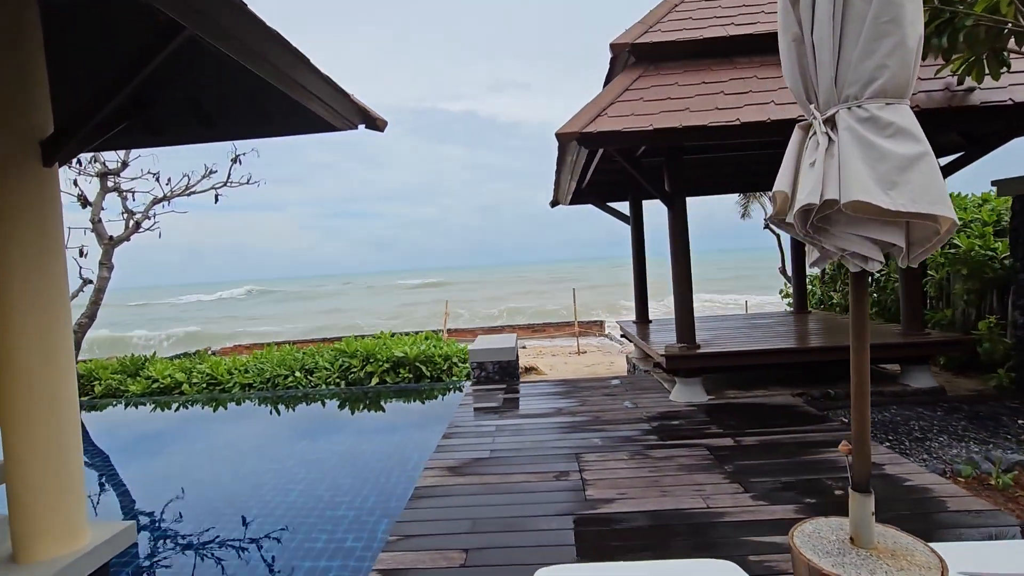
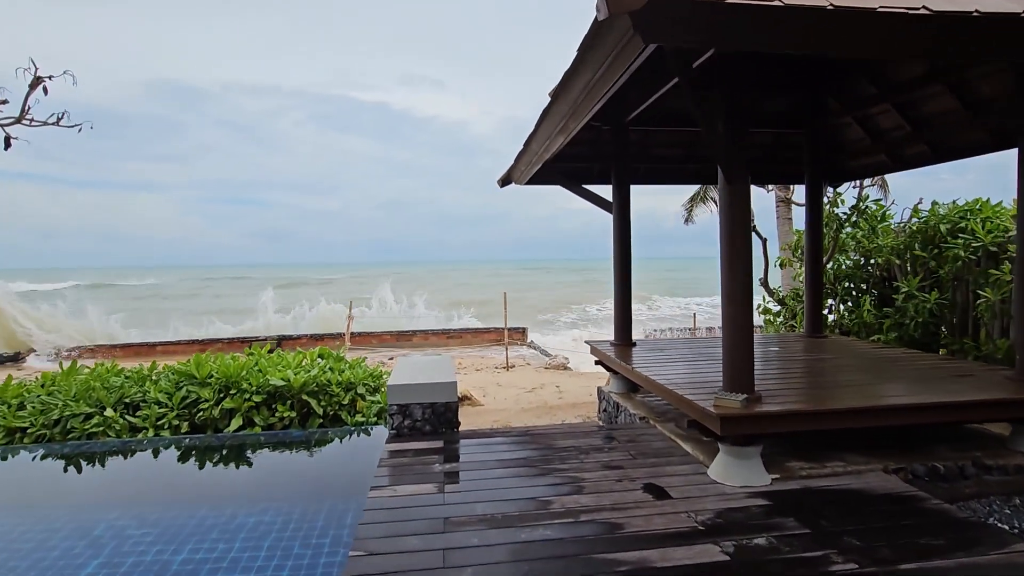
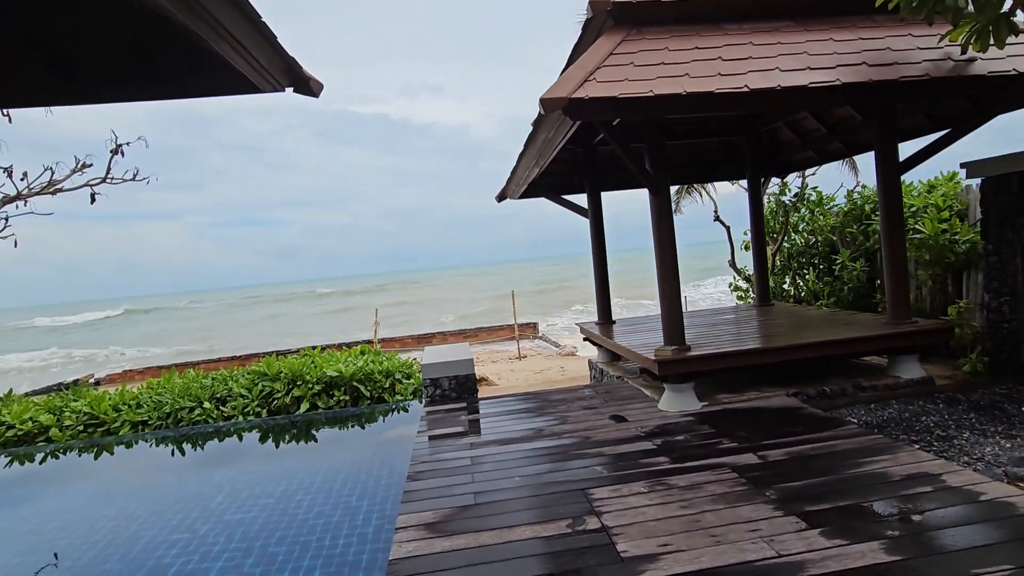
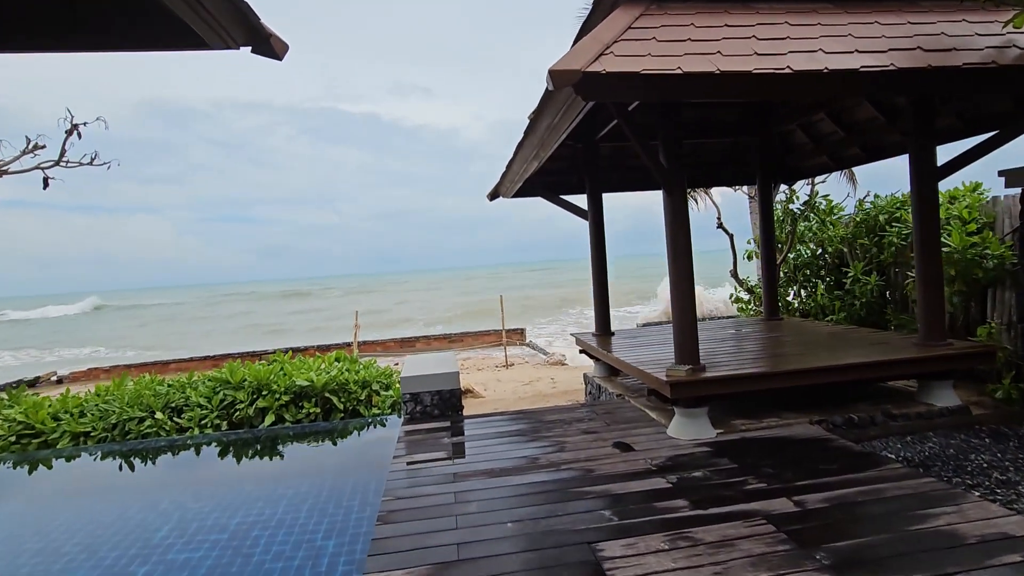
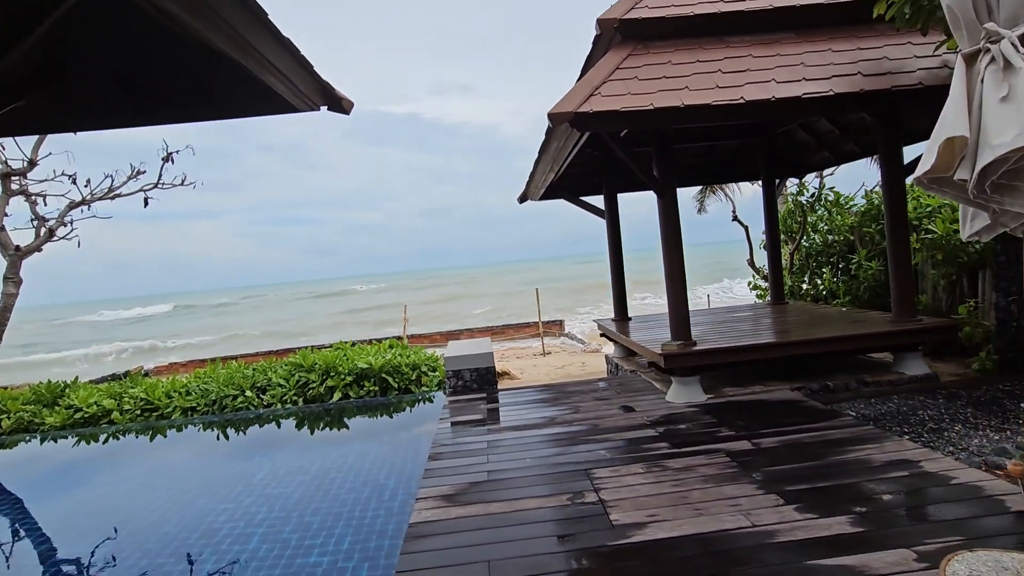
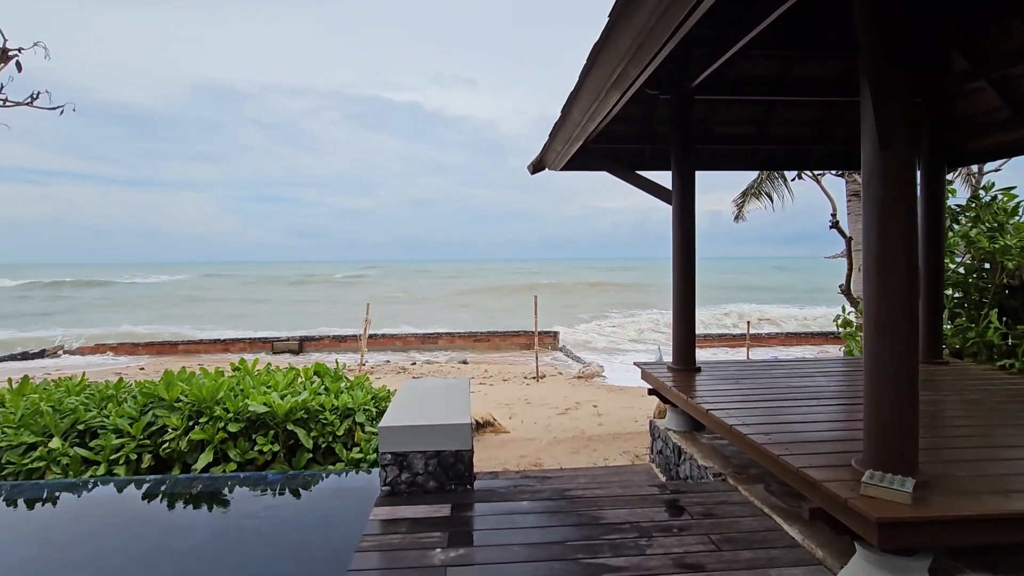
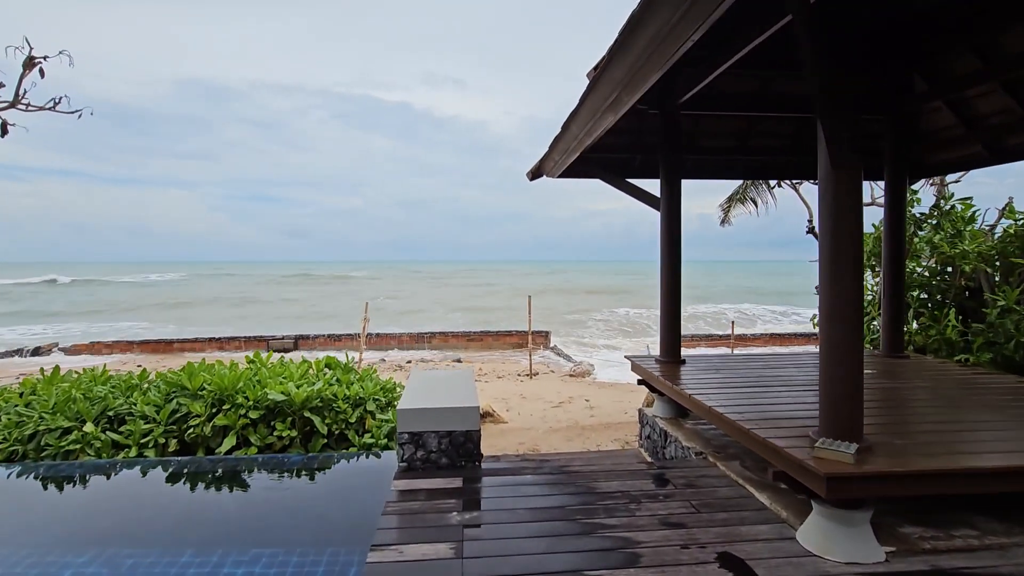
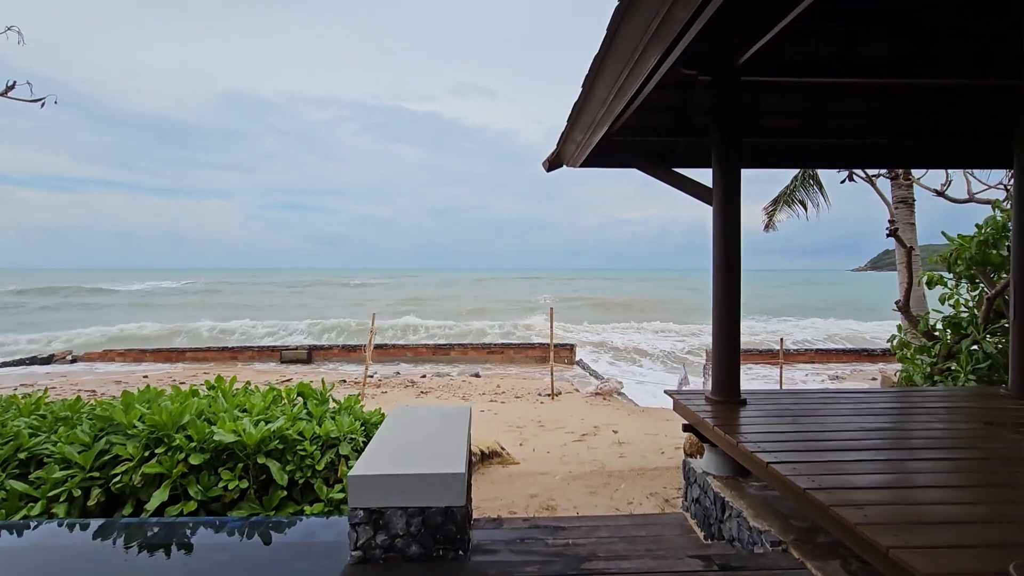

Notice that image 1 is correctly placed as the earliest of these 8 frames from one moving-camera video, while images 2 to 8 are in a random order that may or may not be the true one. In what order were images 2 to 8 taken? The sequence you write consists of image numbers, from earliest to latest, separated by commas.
5, 3, 4, 2, 7, 6, 8
